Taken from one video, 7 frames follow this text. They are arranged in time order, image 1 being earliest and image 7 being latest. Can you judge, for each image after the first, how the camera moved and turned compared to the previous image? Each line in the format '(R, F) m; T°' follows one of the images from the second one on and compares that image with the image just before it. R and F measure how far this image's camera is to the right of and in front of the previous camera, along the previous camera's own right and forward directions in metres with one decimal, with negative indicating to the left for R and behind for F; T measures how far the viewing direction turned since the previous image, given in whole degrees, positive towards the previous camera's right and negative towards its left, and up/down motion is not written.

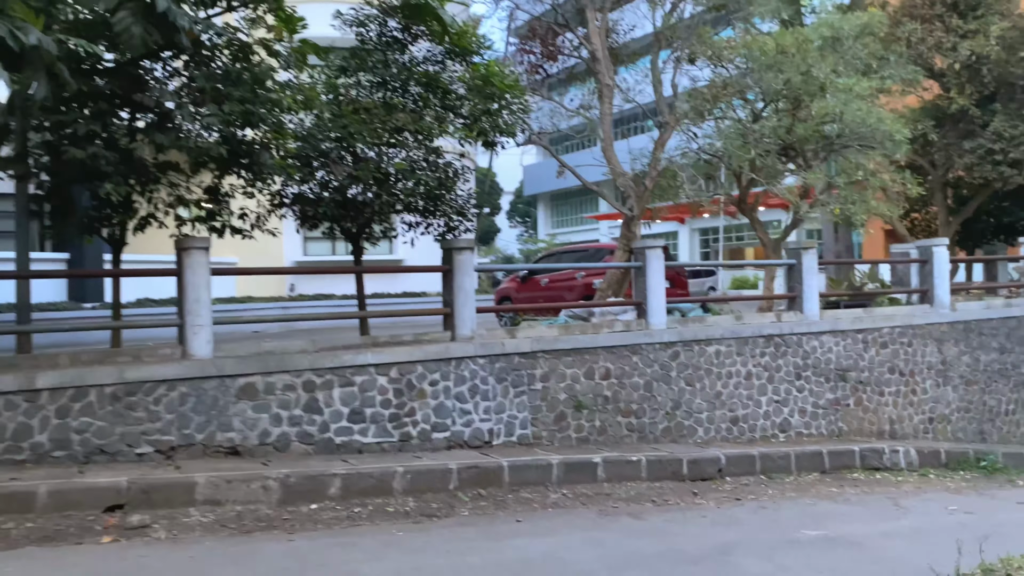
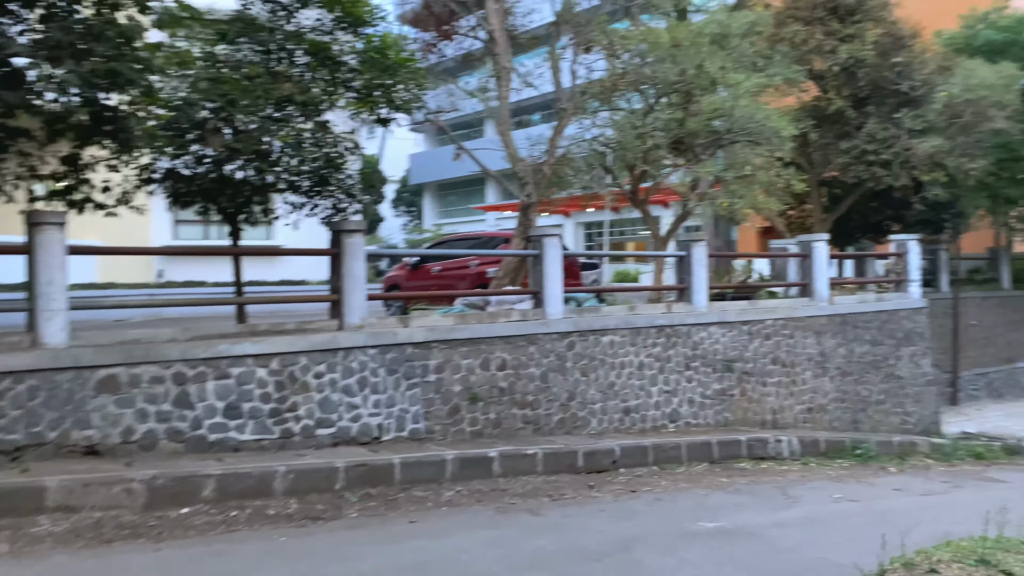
(-0.1, +0.4) m; +8°
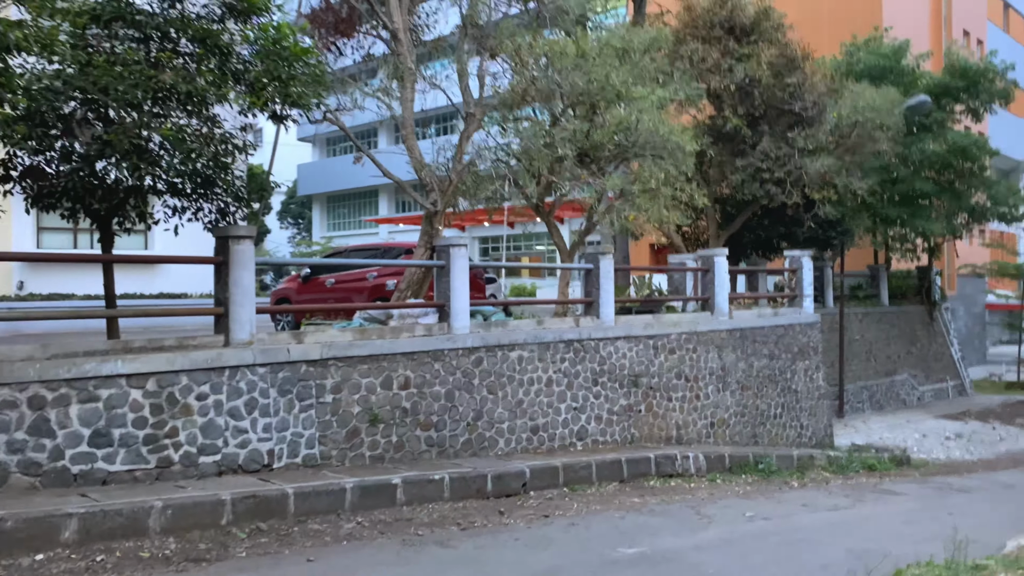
(-0.1, +0.5) m; +8°
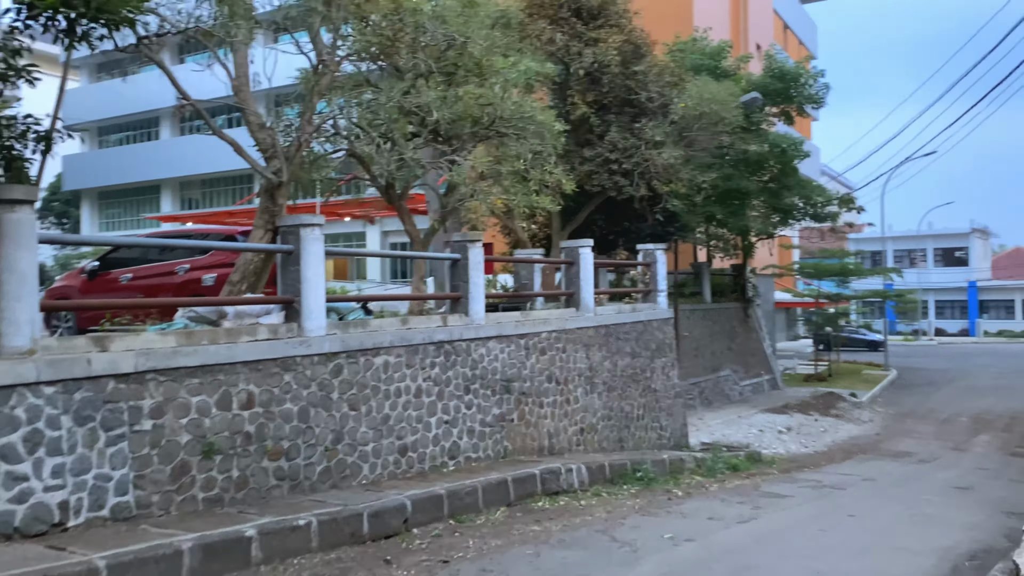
(-0.7, +1.6) m; +14°
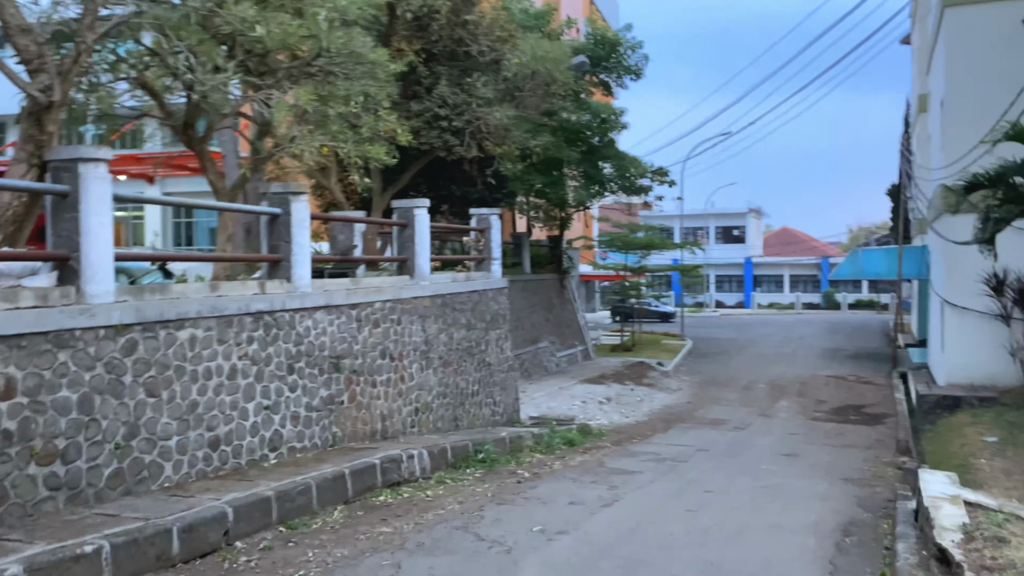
(-0.4, +1.1) m; +14°
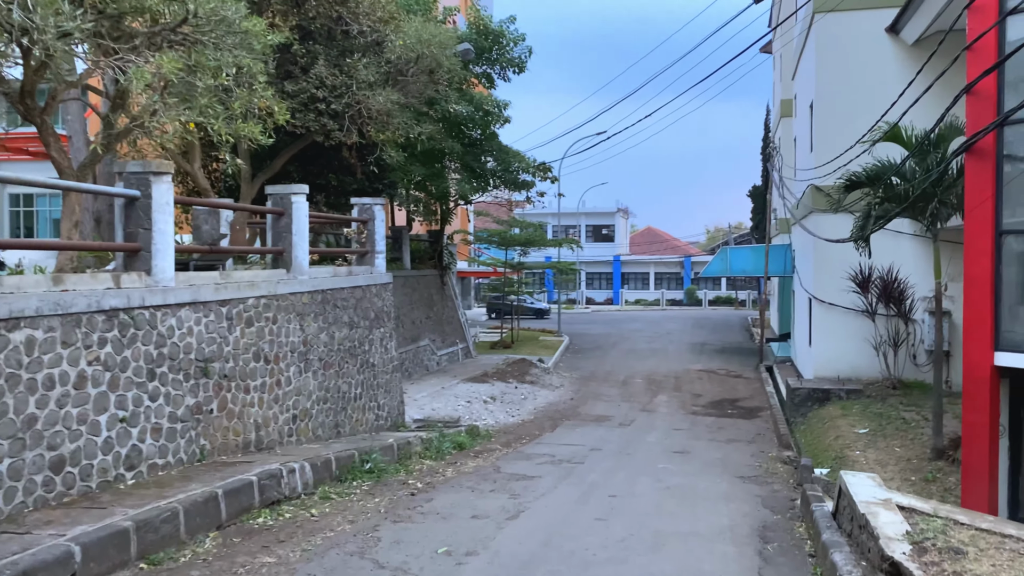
(-0.2, +0.6) m; +9°
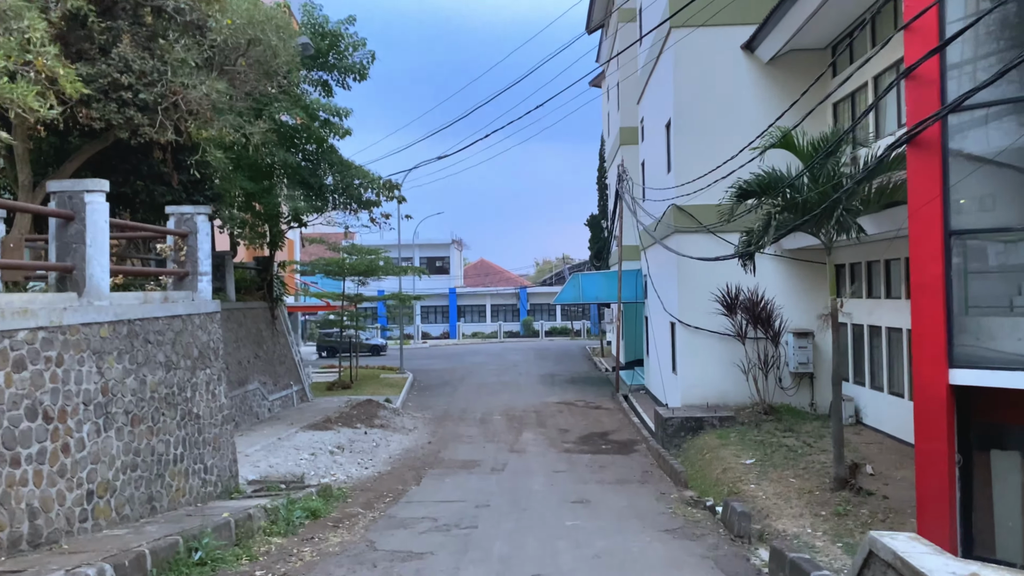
(-0.4, +1.8) m; +12°
